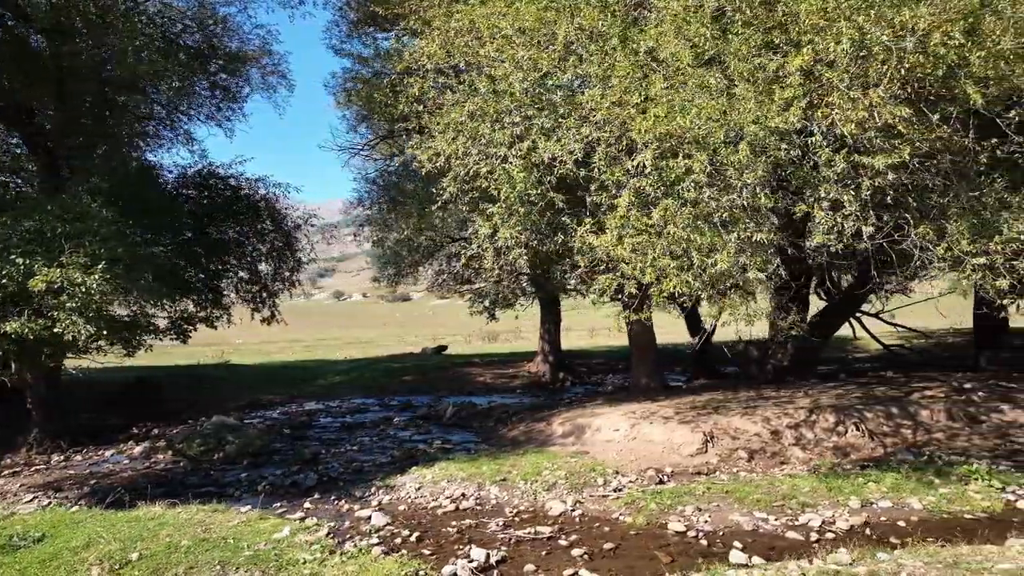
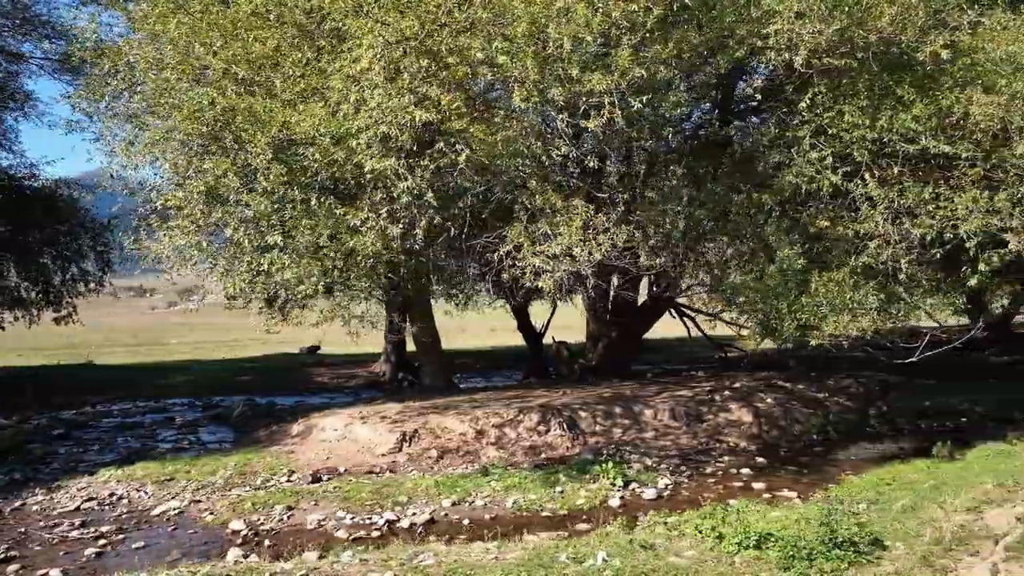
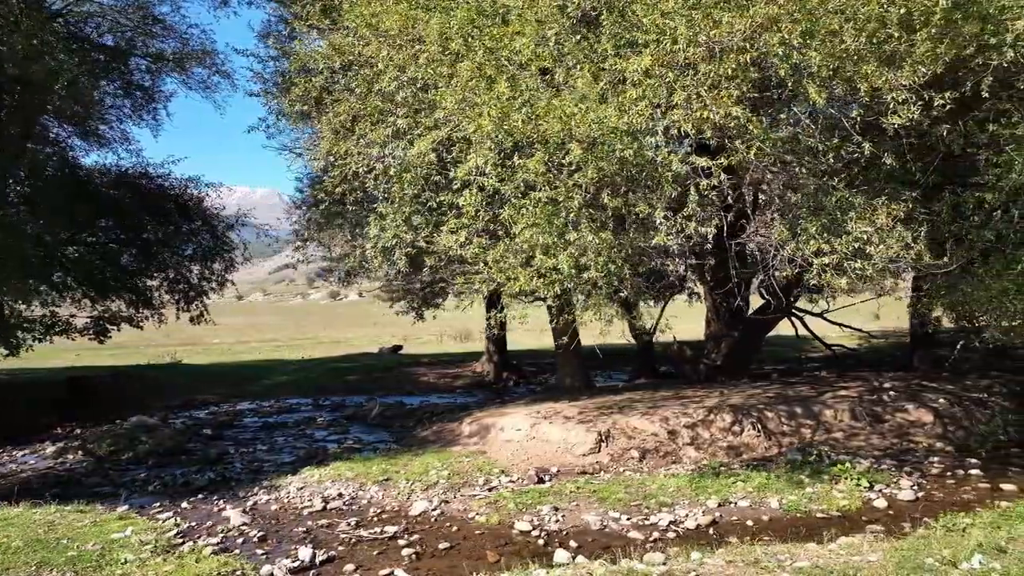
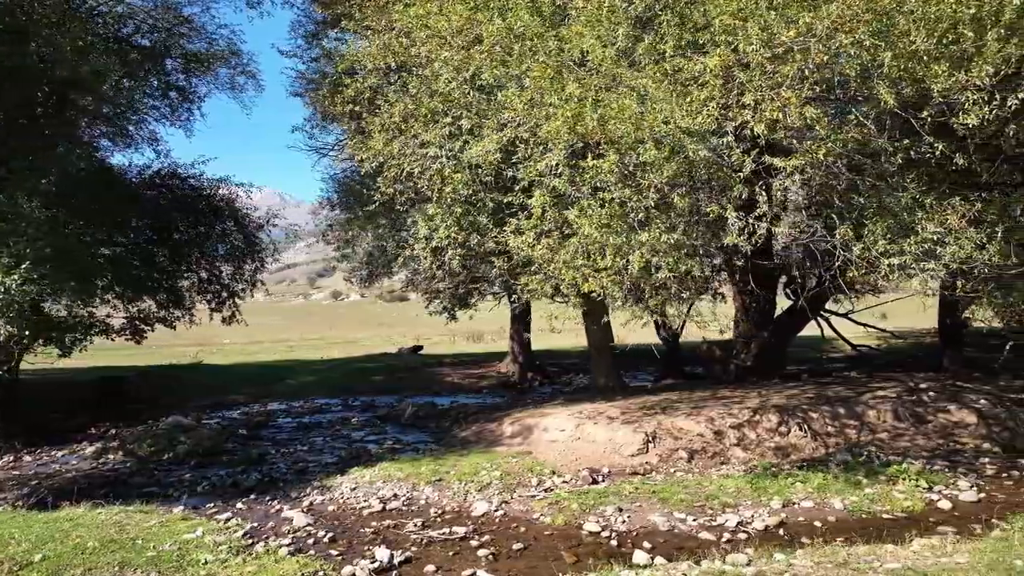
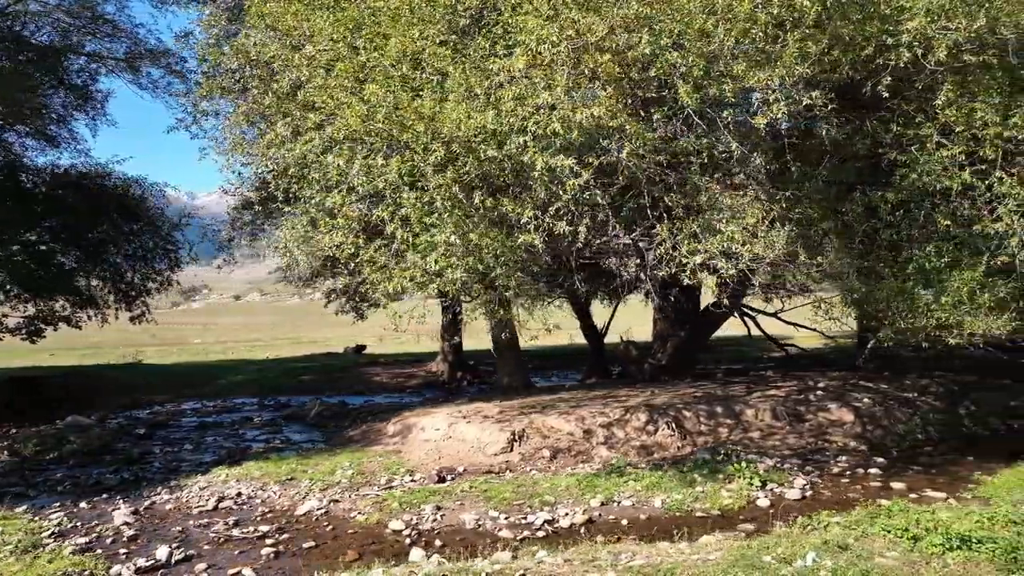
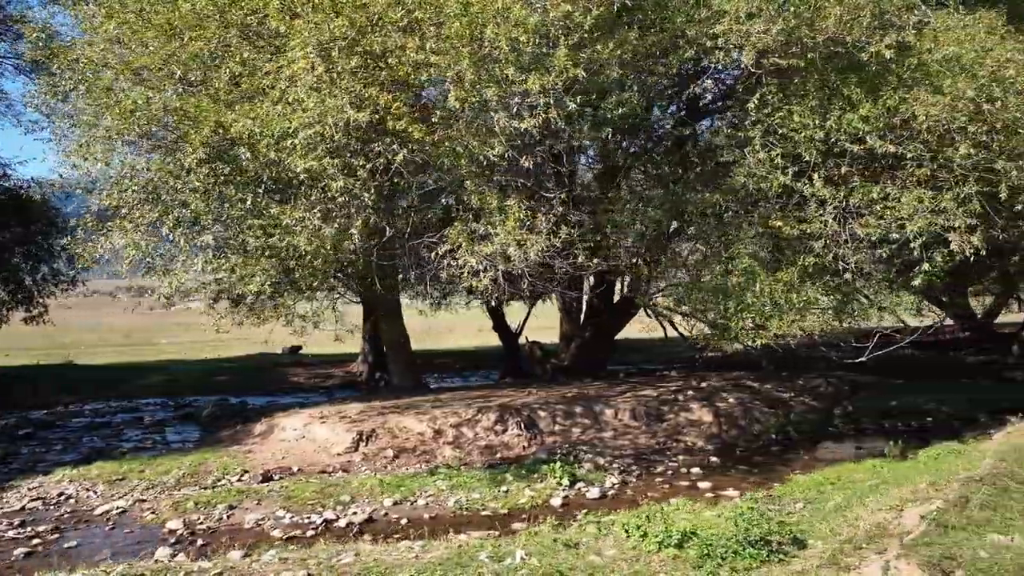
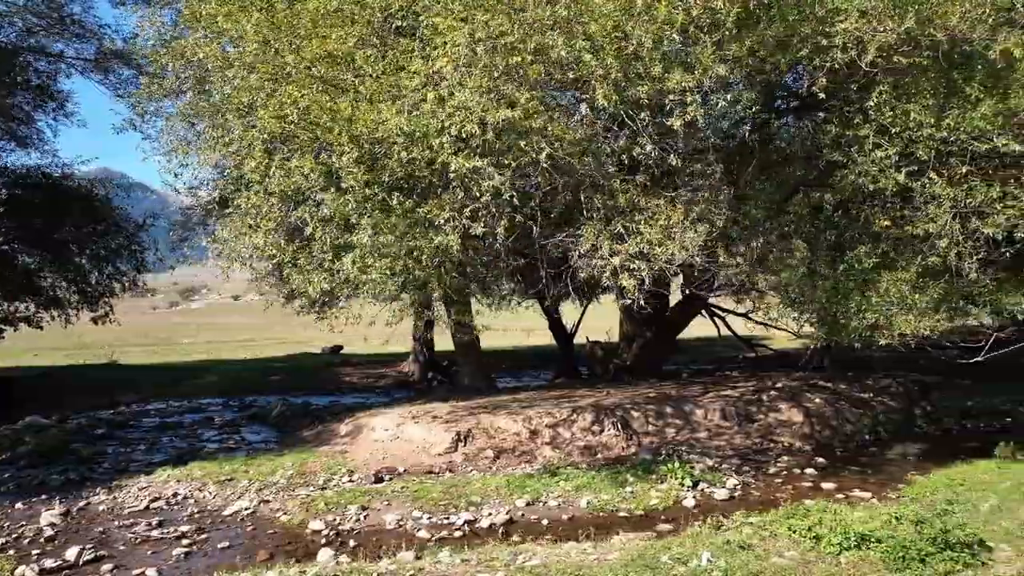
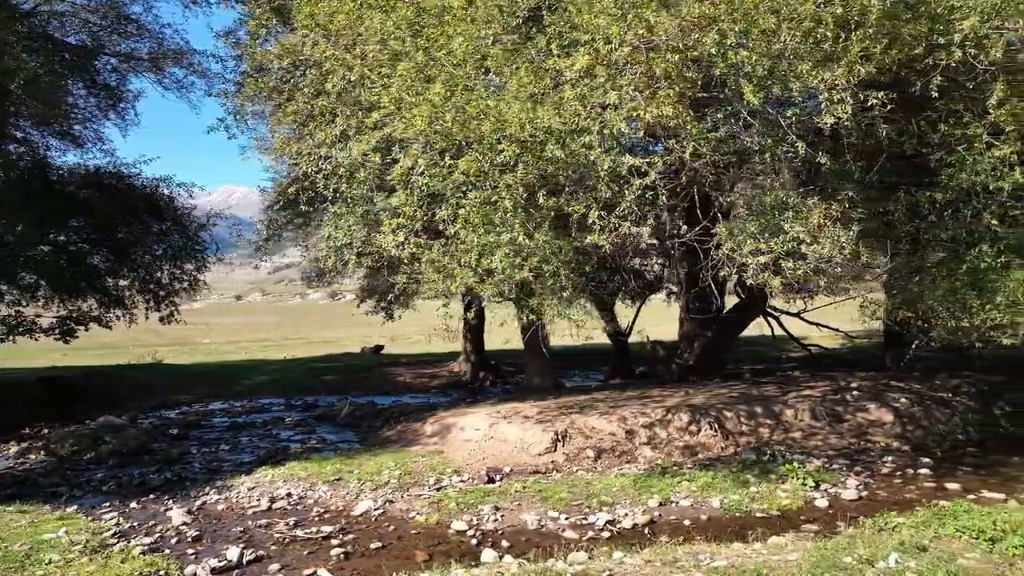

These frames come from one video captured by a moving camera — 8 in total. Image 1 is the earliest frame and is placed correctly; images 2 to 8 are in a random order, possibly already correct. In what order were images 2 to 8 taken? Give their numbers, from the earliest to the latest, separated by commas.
4, 3, 8, 5, 7, 2, 6
